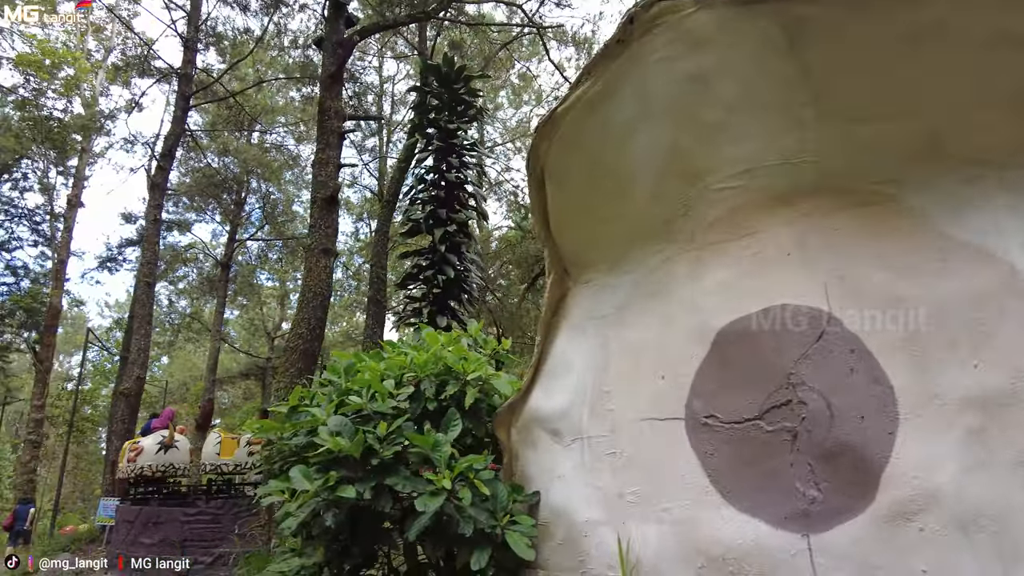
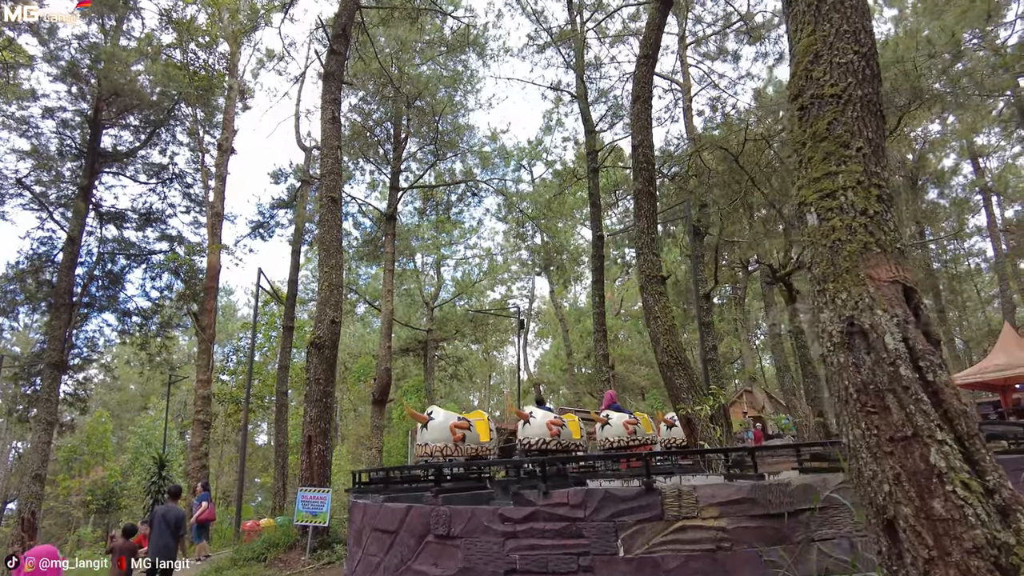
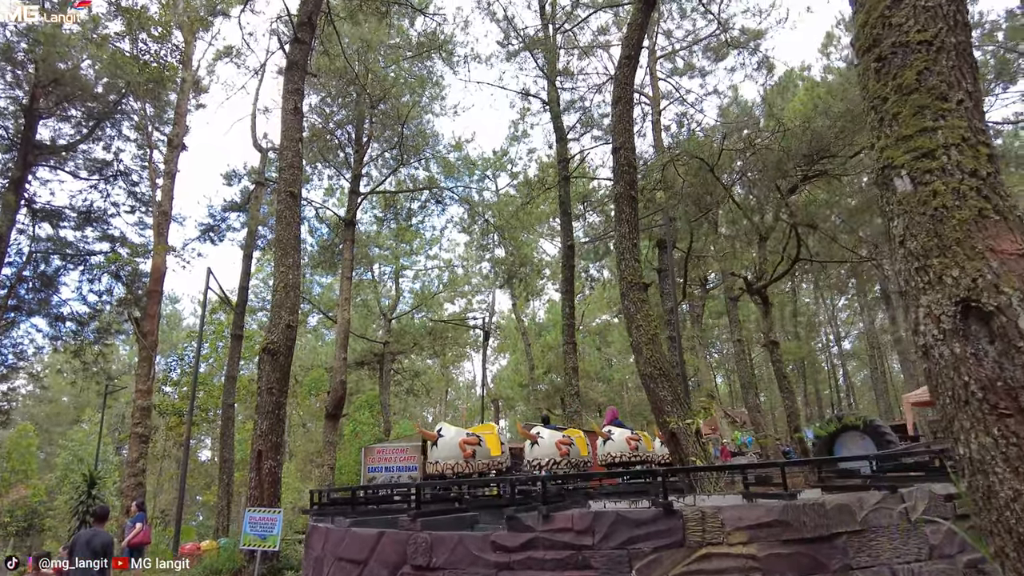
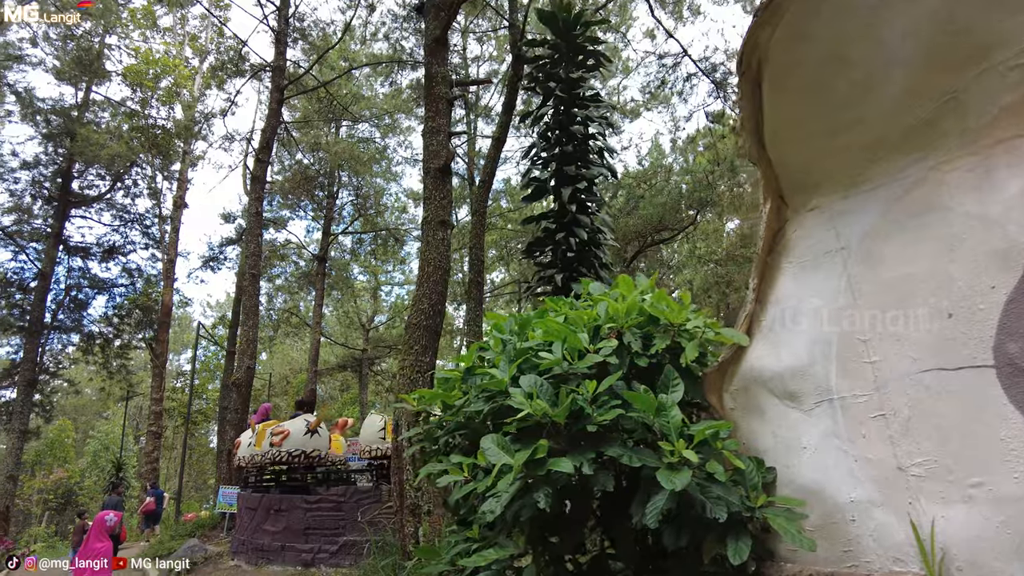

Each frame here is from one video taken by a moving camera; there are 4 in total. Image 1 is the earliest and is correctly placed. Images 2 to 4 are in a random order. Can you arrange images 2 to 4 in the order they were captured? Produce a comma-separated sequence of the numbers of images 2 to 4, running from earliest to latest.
4, 2, 3
